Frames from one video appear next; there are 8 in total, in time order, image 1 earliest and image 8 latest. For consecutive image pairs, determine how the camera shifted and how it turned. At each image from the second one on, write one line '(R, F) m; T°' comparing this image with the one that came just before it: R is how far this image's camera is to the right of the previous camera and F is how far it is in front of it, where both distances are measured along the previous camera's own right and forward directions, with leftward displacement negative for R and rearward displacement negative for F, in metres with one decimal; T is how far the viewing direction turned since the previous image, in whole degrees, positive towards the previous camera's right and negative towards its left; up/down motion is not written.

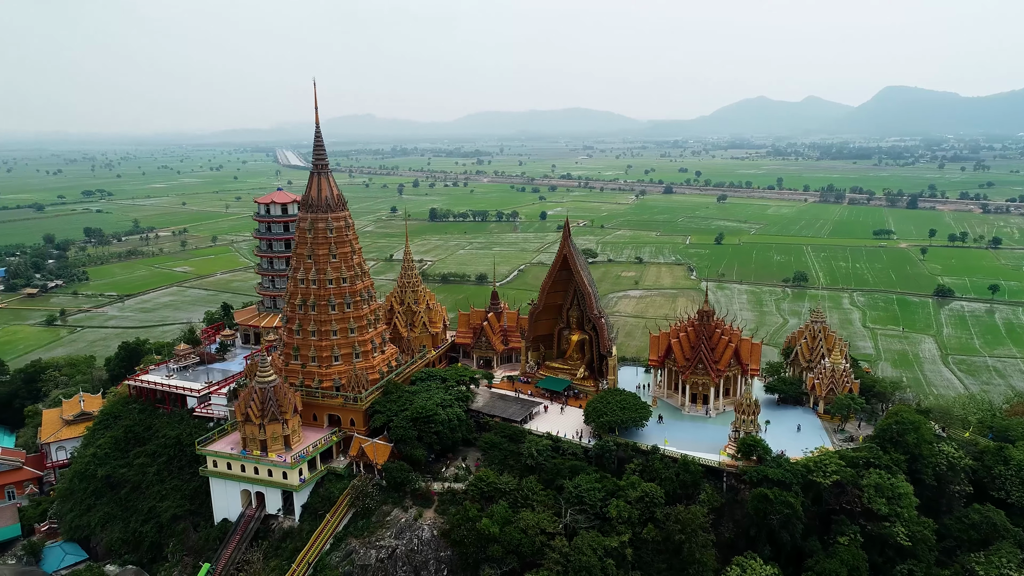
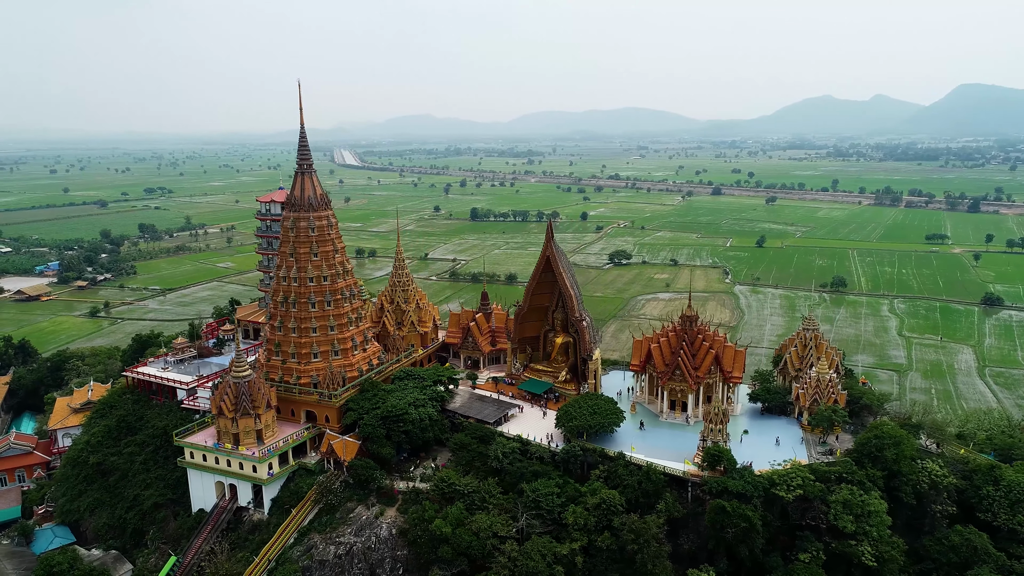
(+2.8, +0.2) m; -4°
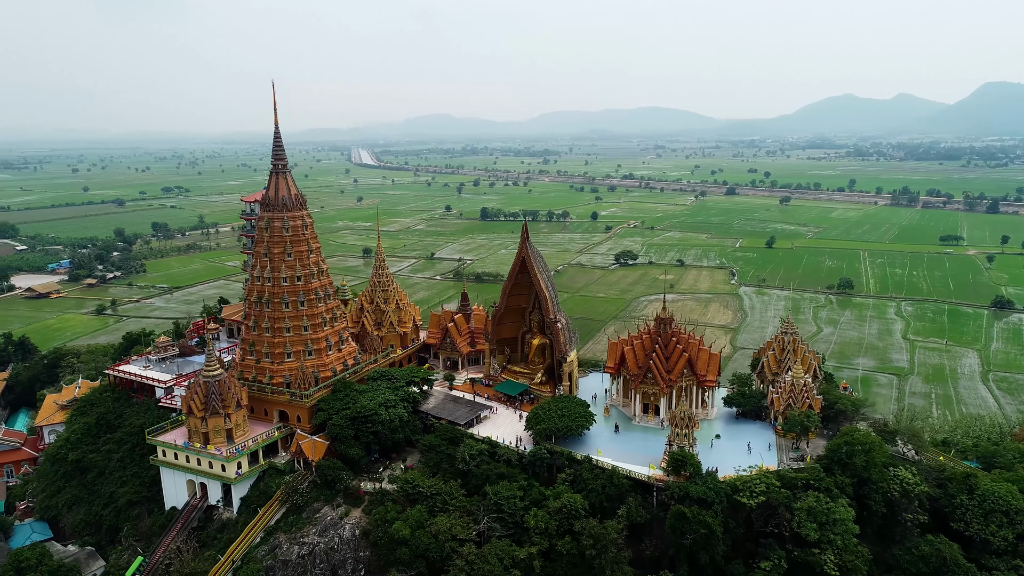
(+1.7, +0.2) m; -1°
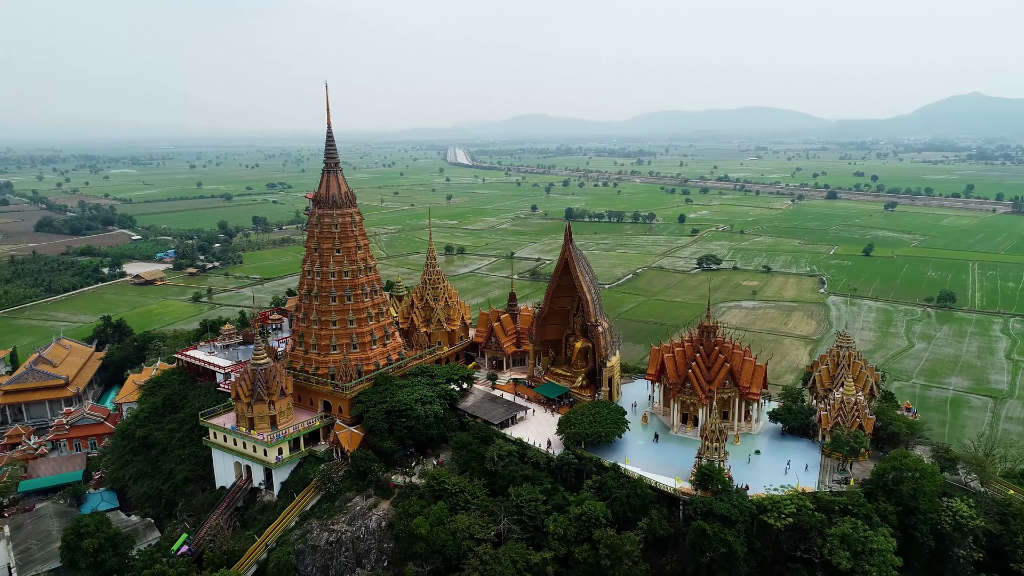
(+1.9, +0.2) m; -7°
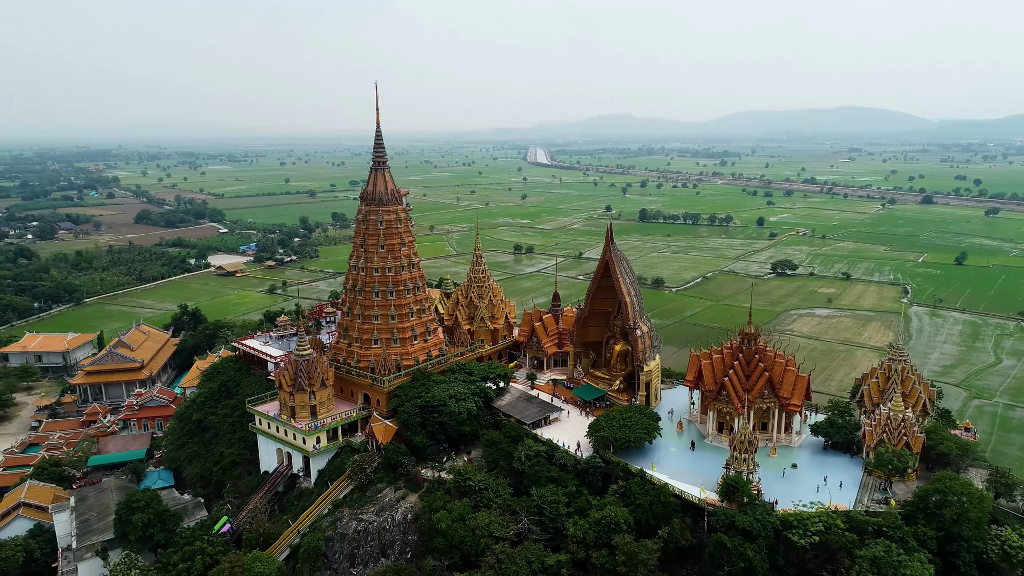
(+1.5, +0.1) m; -6°
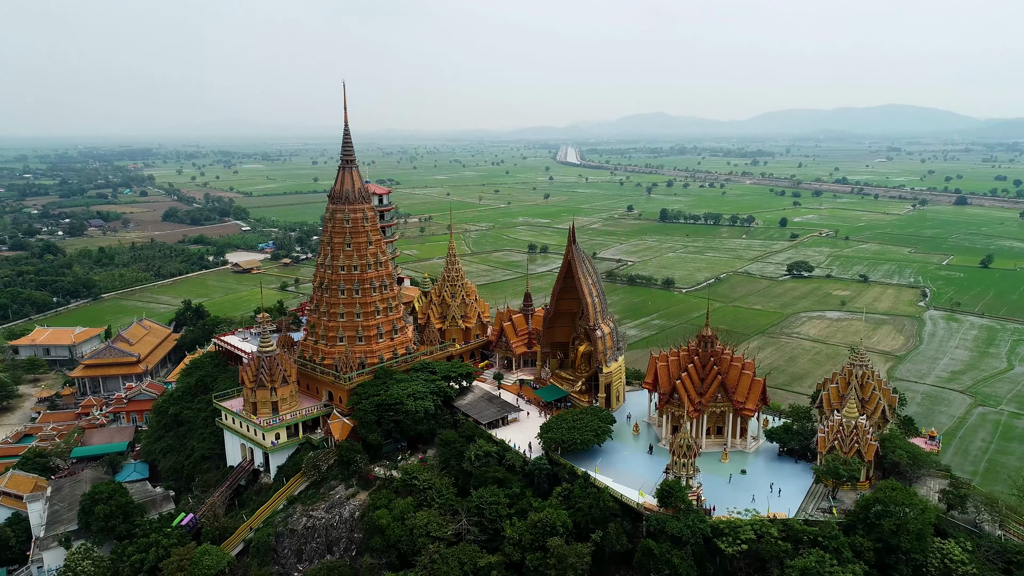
(+2.7, +0.2) m; -3°
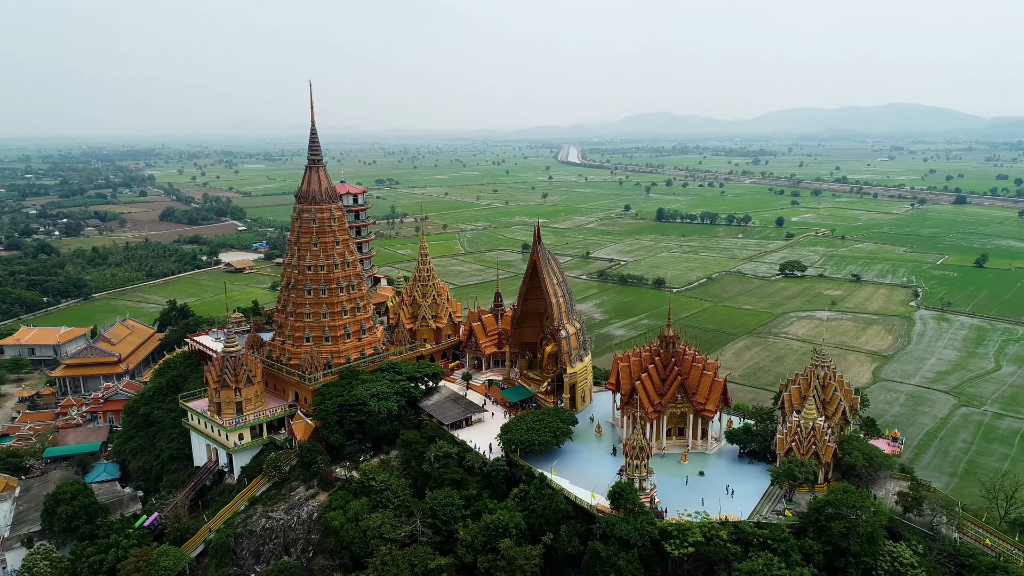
(+1.4, +0.1) m; 0°
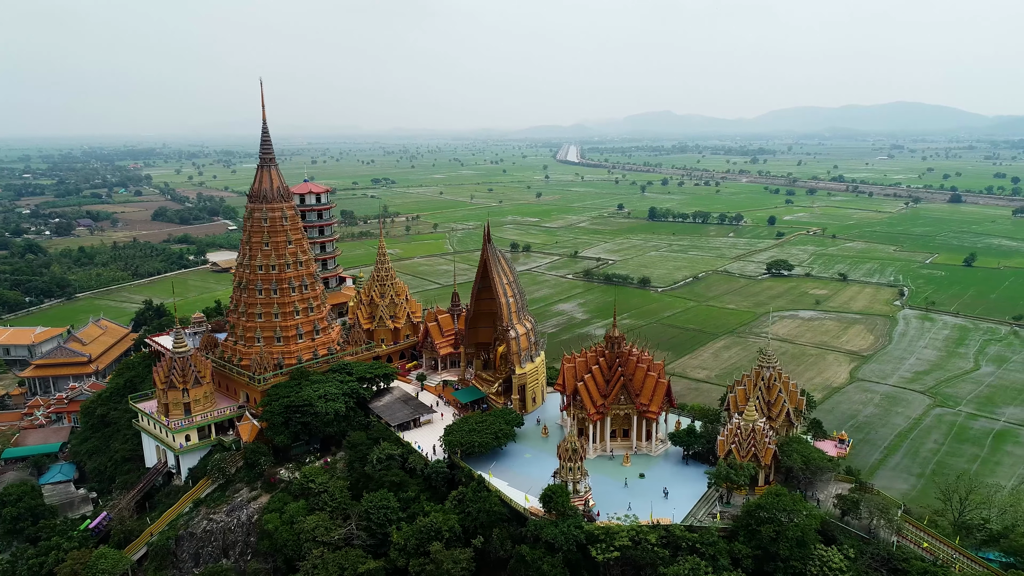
(+1.9, +0.3) m; 0°
